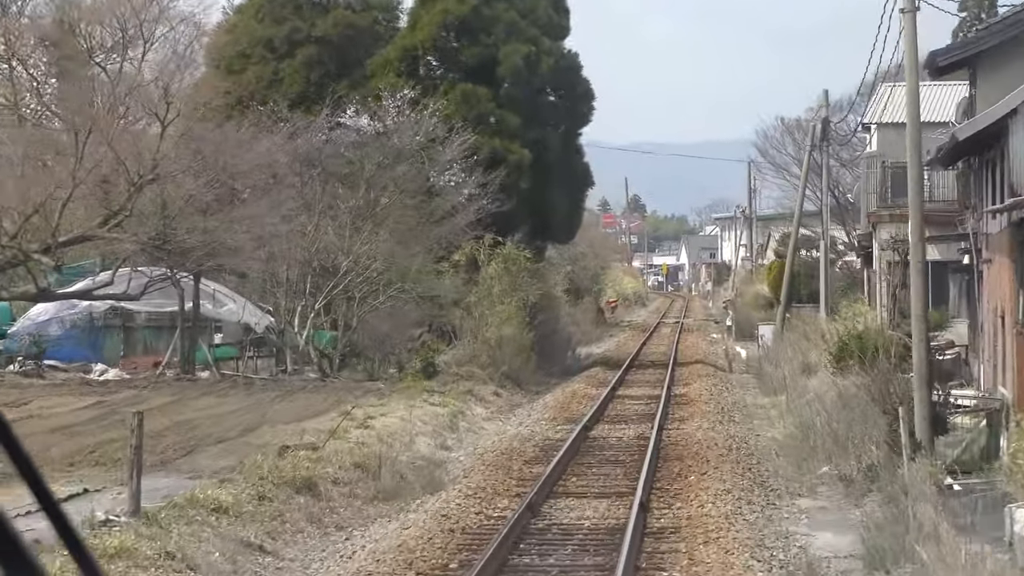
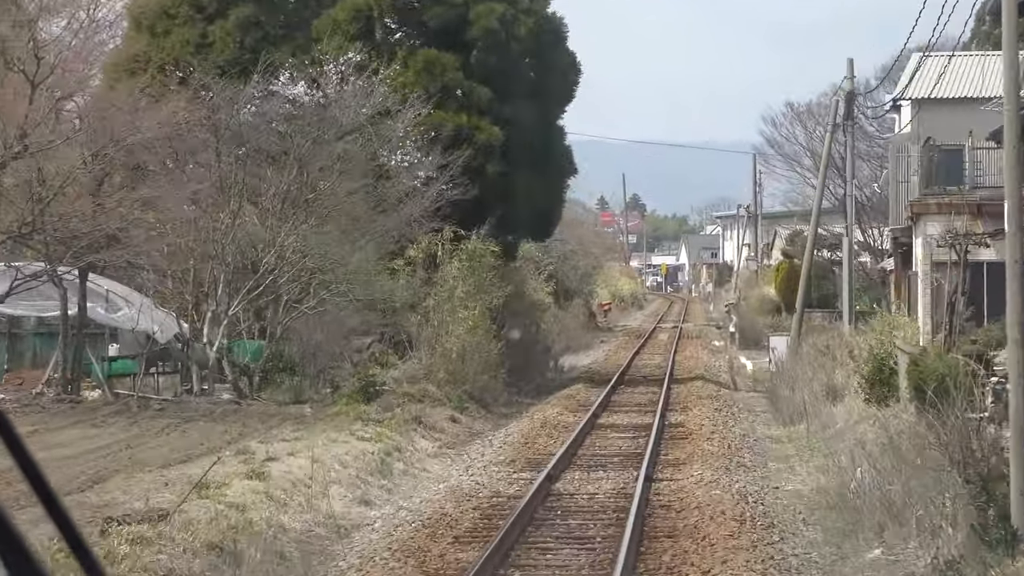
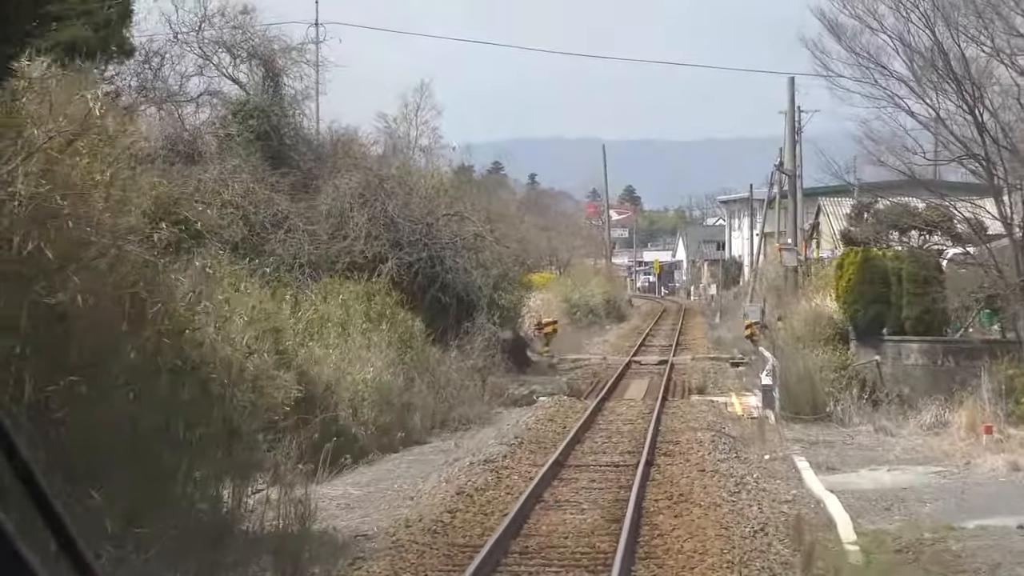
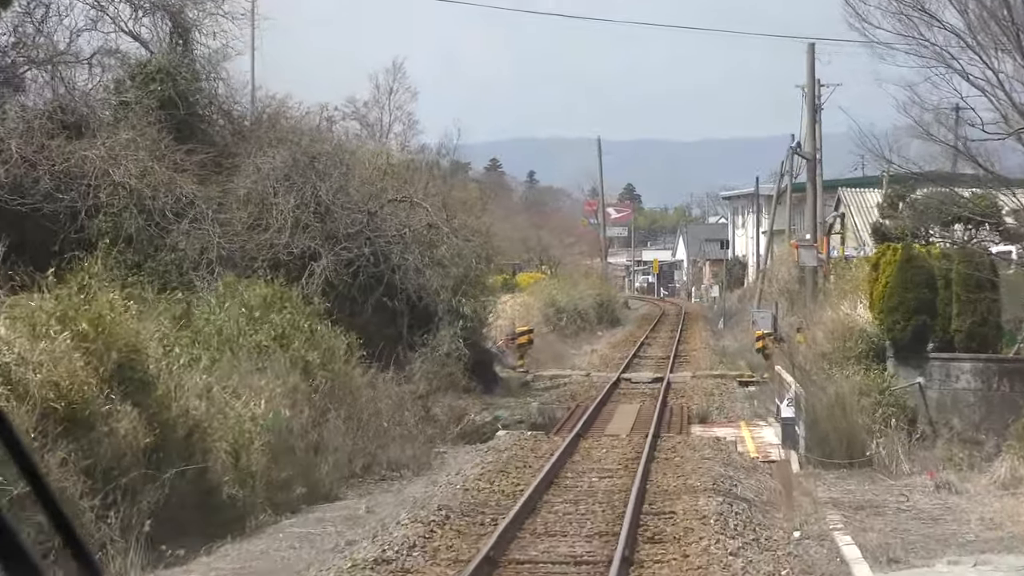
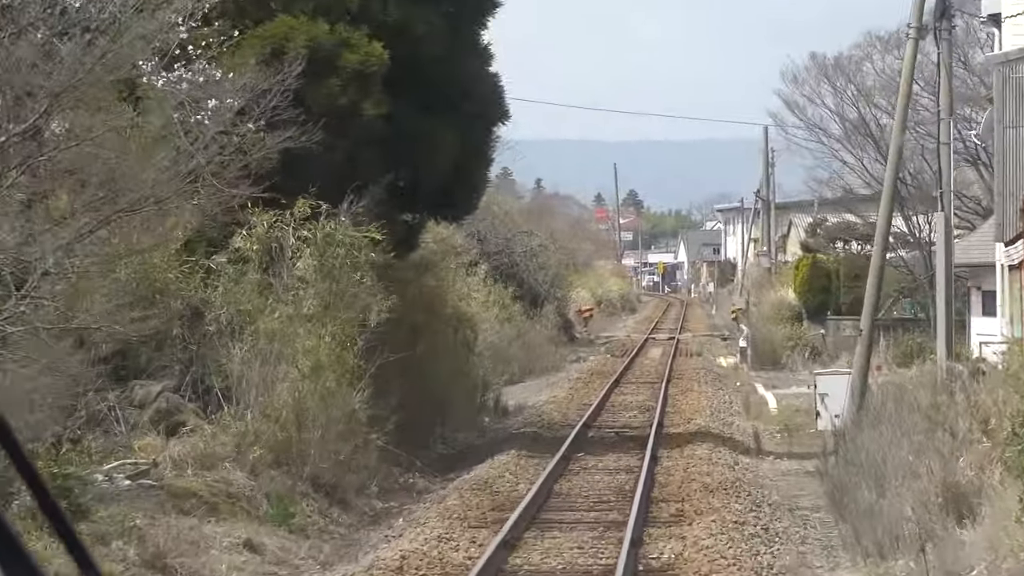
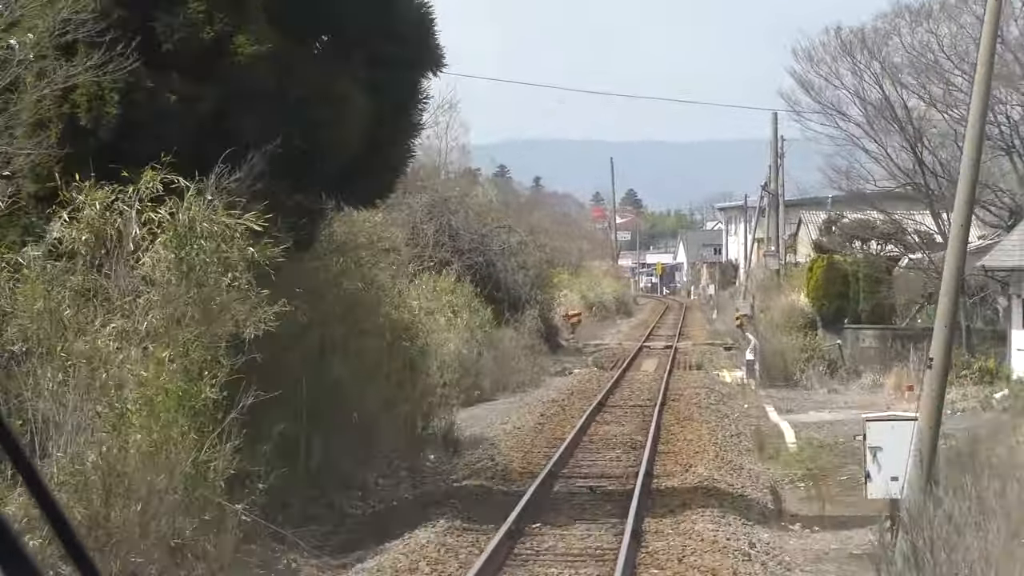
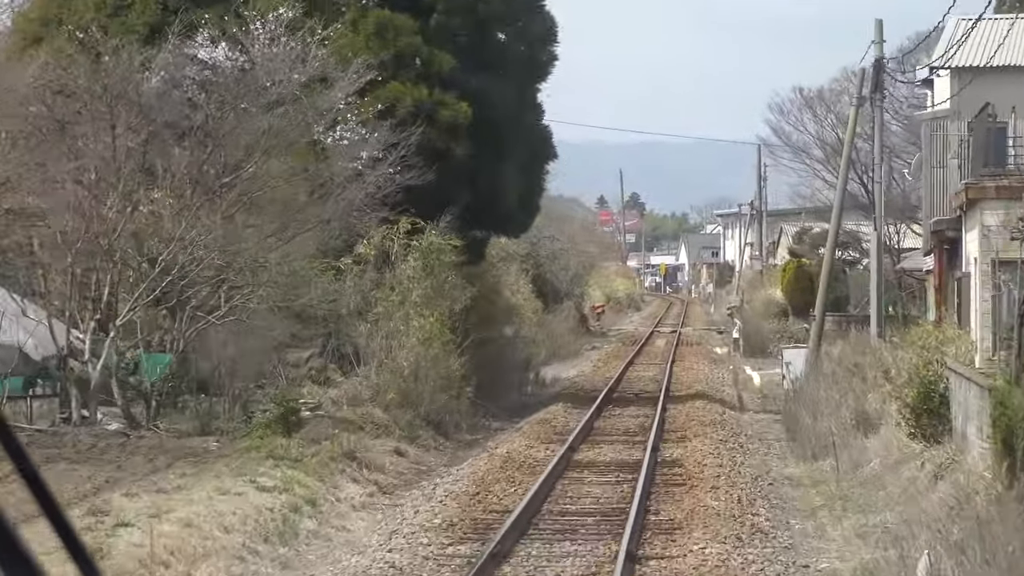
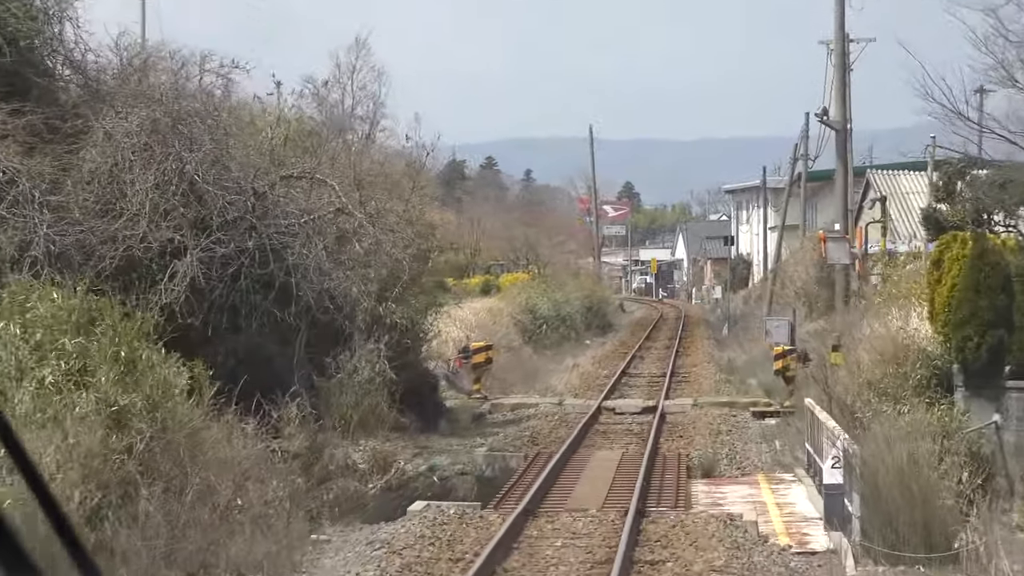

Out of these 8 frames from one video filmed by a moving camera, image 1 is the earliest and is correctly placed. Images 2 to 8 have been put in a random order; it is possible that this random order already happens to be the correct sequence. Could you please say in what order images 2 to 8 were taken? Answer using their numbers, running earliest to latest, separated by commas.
2, 7, 5, 6, 3, 4, 8
